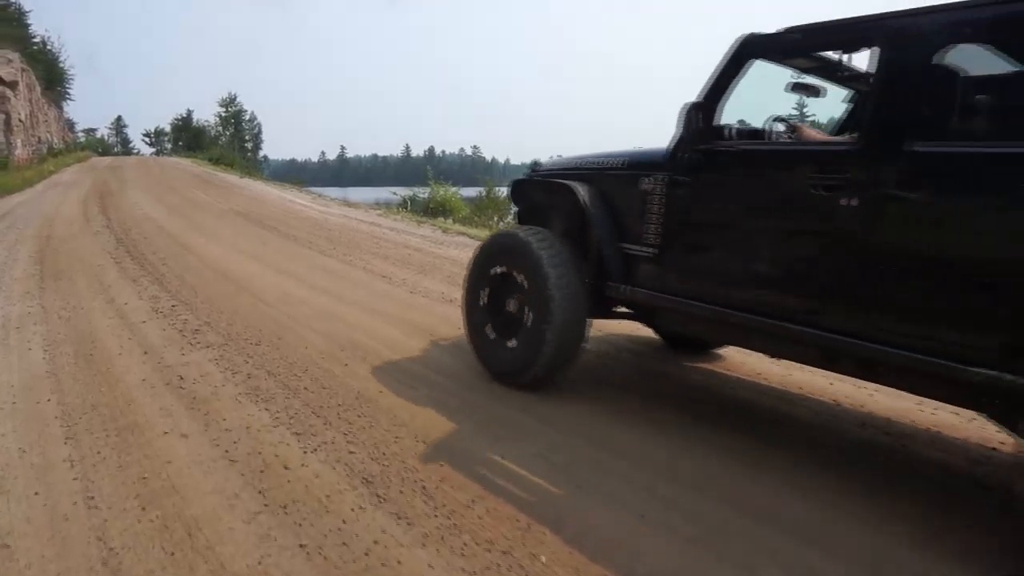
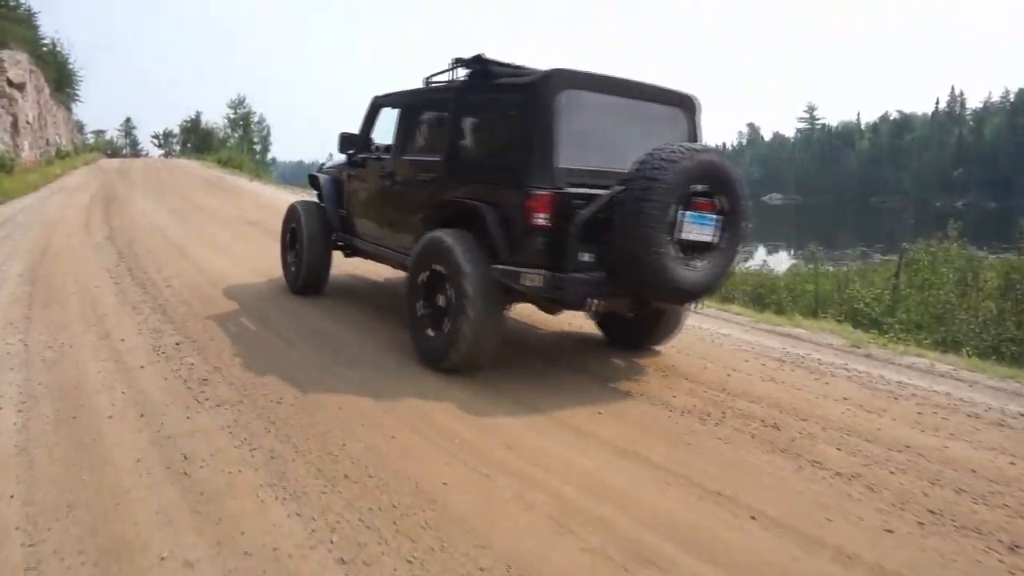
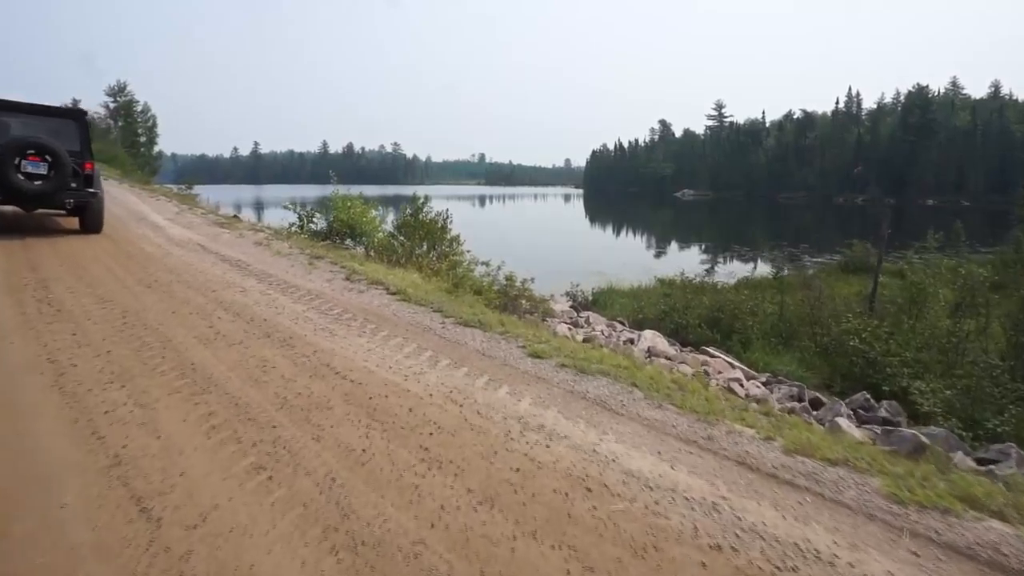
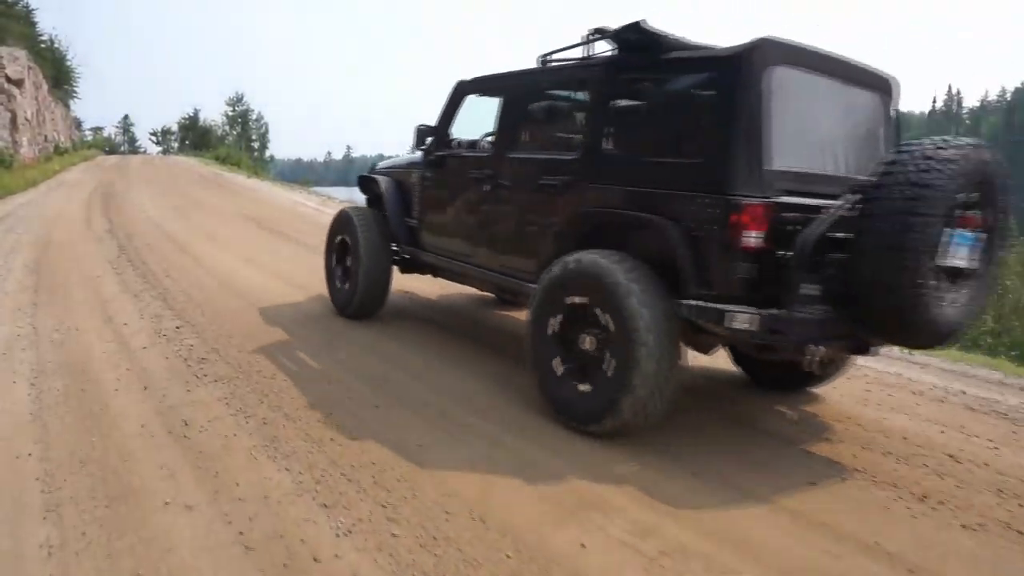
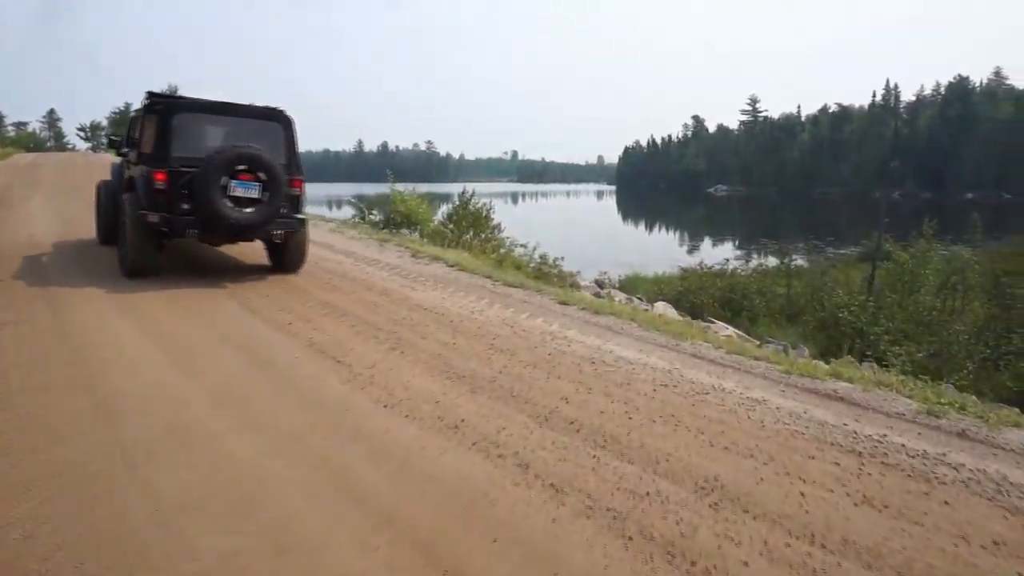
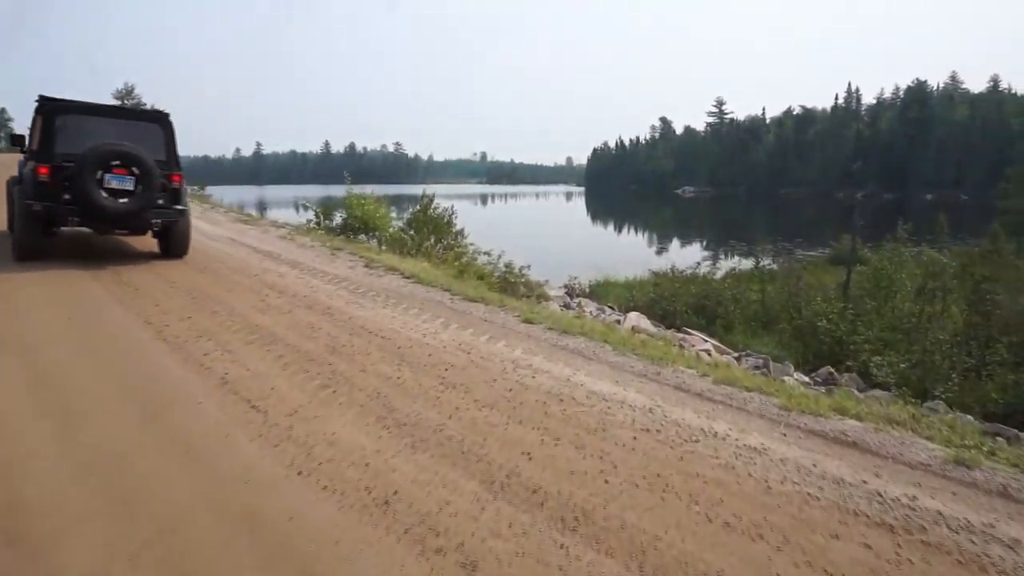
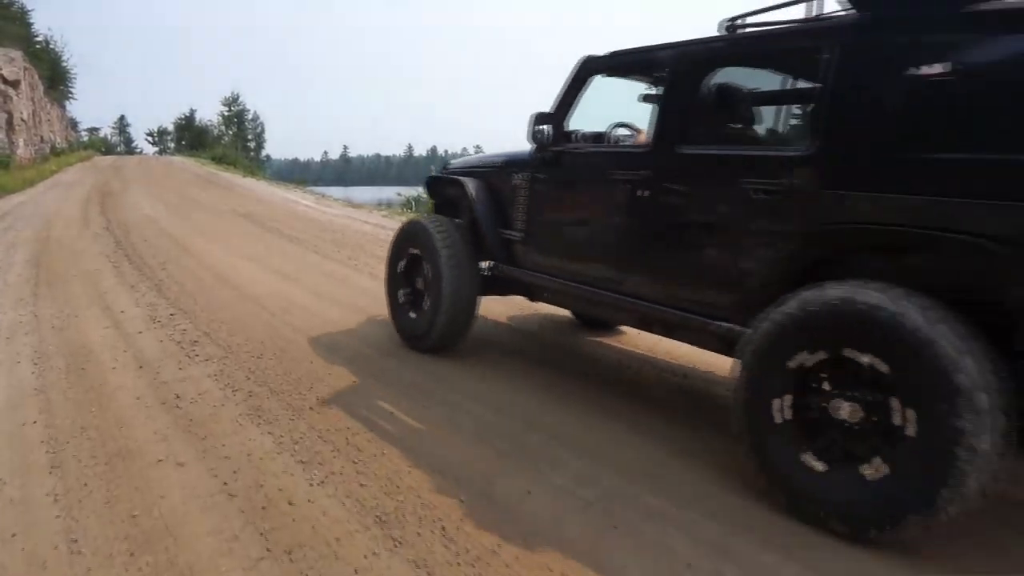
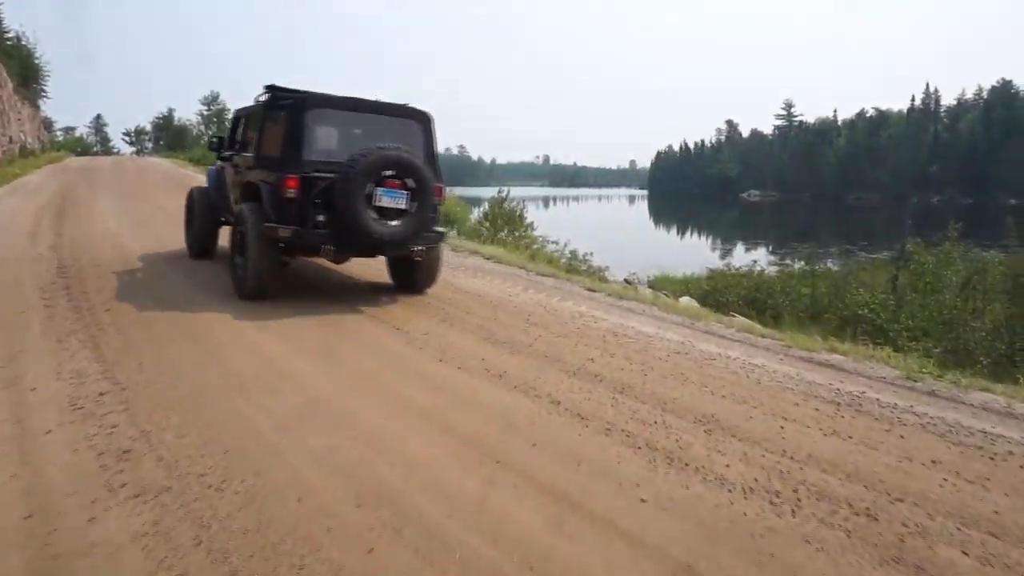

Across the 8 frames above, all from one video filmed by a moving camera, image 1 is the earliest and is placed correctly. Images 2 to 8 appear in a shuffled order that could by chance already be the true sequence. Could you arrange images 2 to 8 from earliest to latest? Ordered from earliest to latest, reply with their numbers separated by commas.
7, 4, 2, 8, 5, 6, 3
